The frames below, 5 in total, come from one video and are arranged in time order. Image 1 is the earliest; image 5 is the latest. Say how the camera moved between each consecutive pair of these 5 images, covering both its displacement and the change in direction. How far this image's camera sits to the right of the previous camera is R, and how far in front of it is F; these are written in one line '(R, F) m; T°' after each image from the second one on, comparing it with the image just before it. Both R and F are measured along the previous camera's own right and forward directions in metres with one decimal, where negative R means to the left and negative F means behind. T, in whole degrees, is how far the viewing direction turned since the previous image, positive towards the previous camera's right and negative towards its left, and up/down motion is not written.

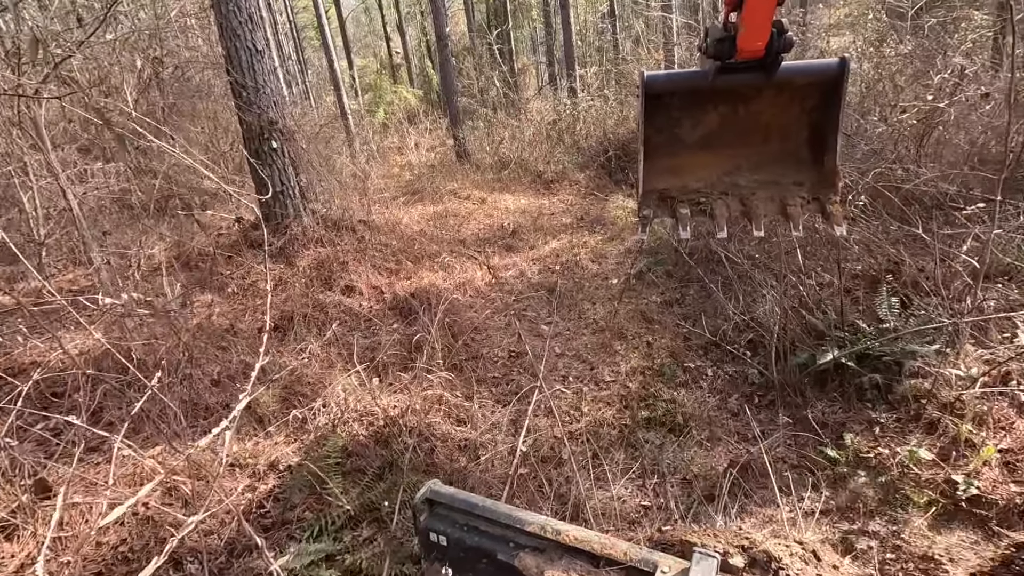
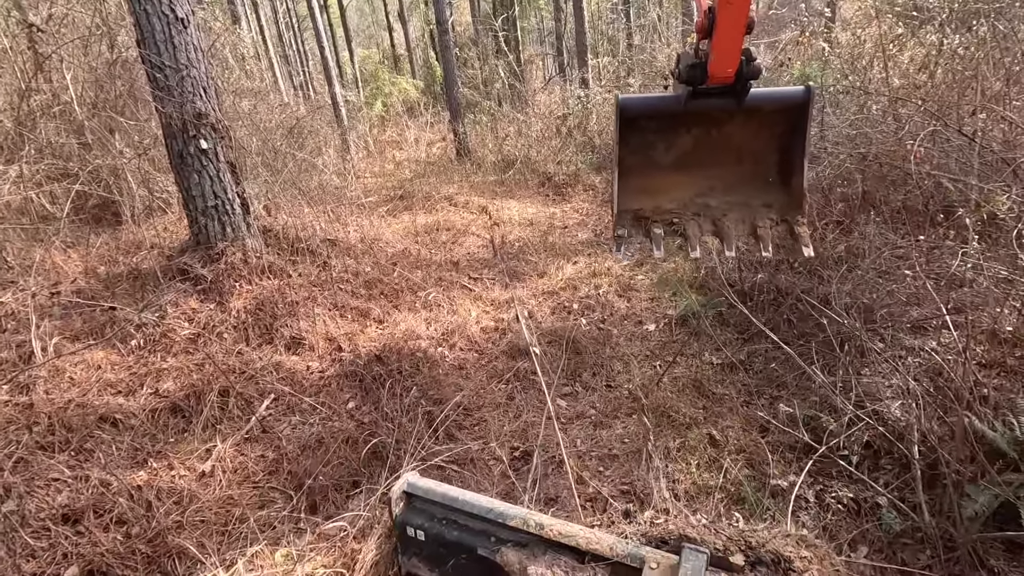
(0.0, +1.4) m; 0°
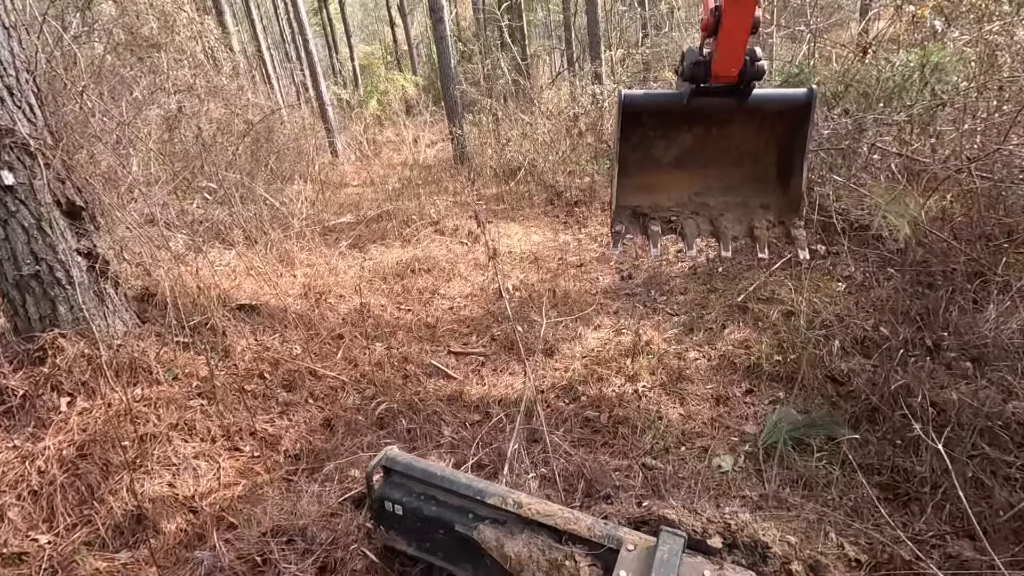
(+0.1, +1.6) m; -1°
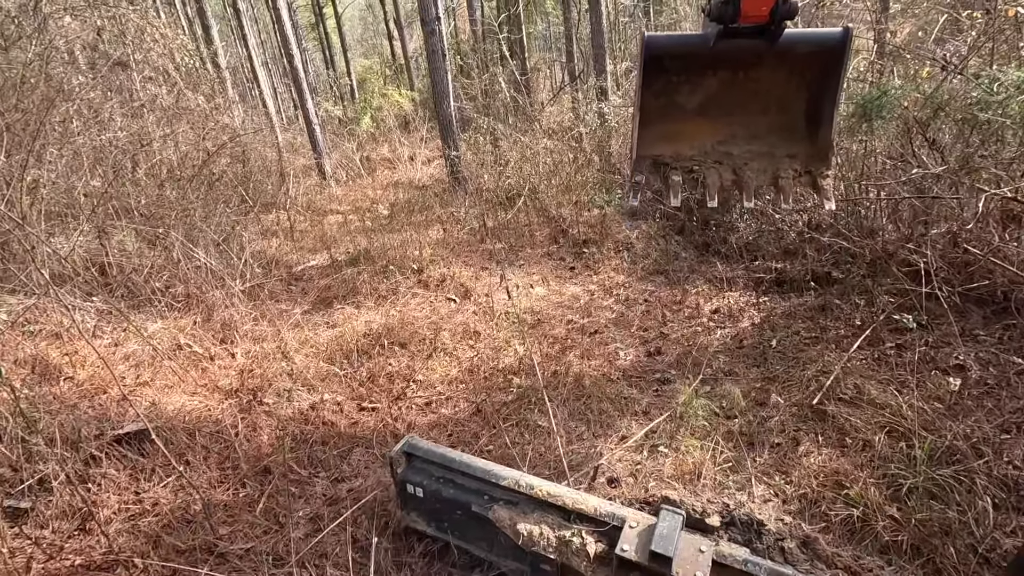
(0.0, +1.0) m; 0°
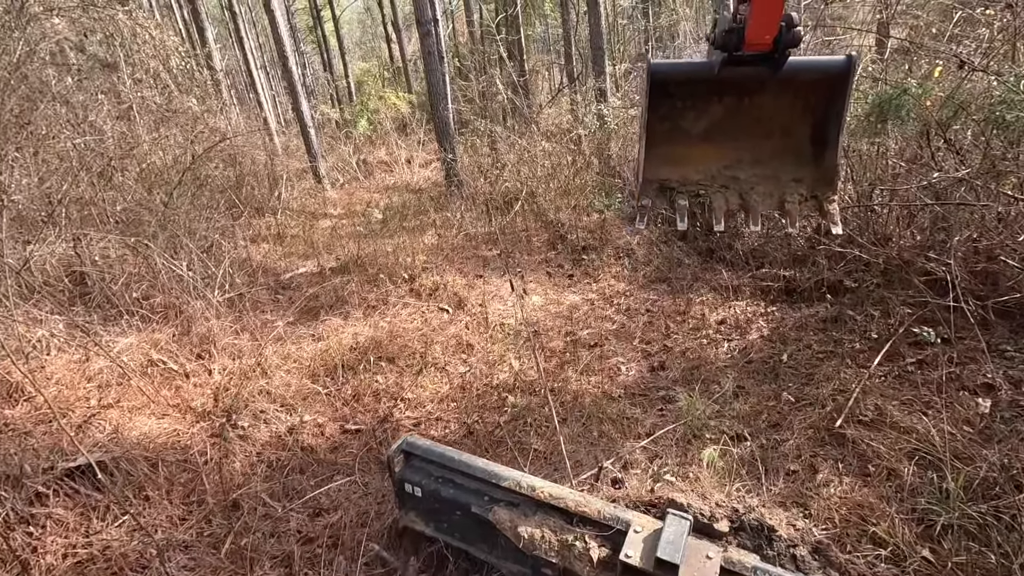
(0.0, +0.2) m; 0°
